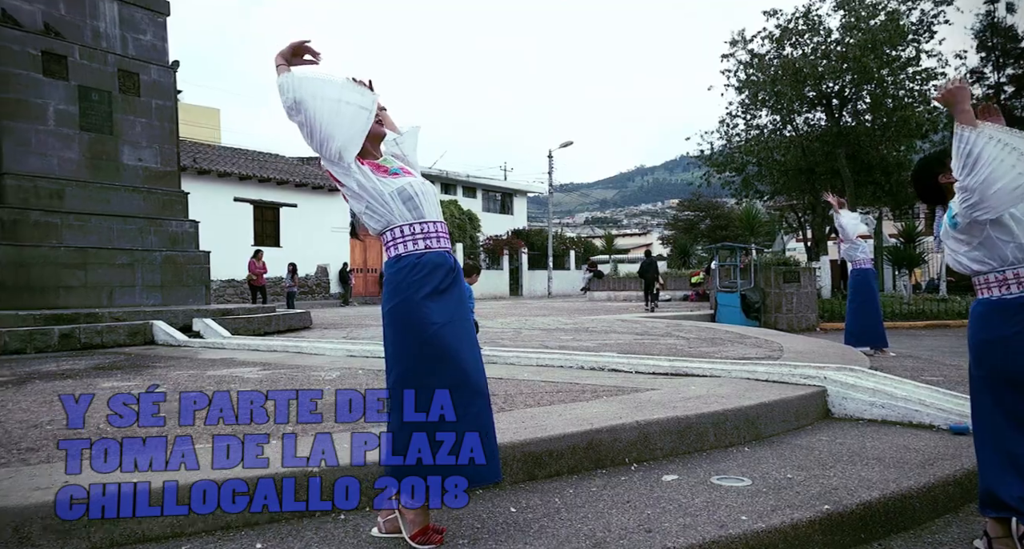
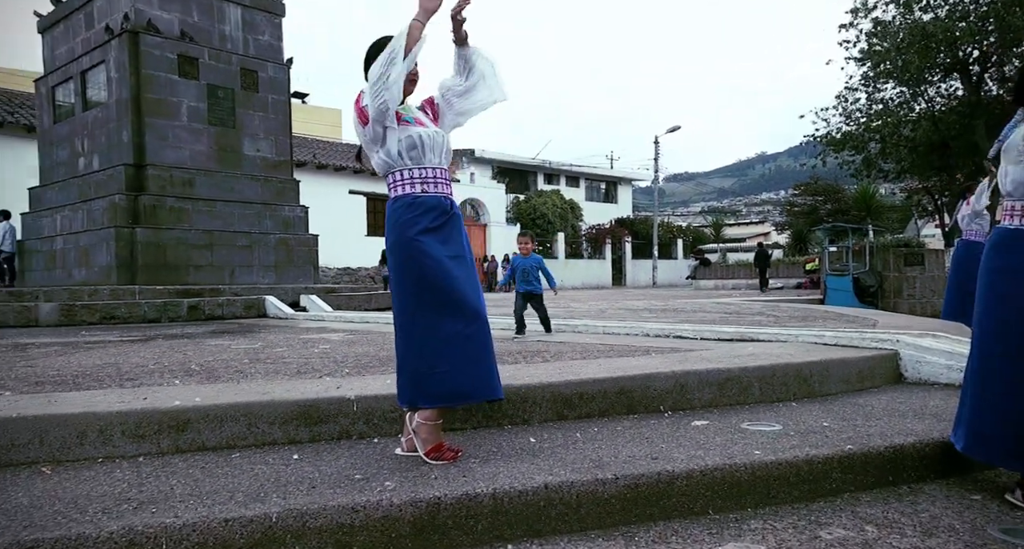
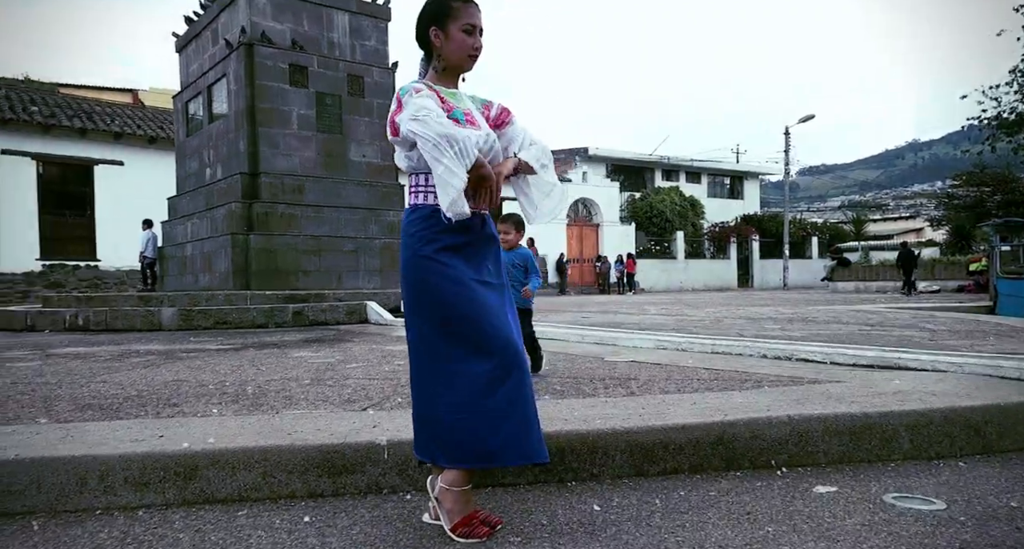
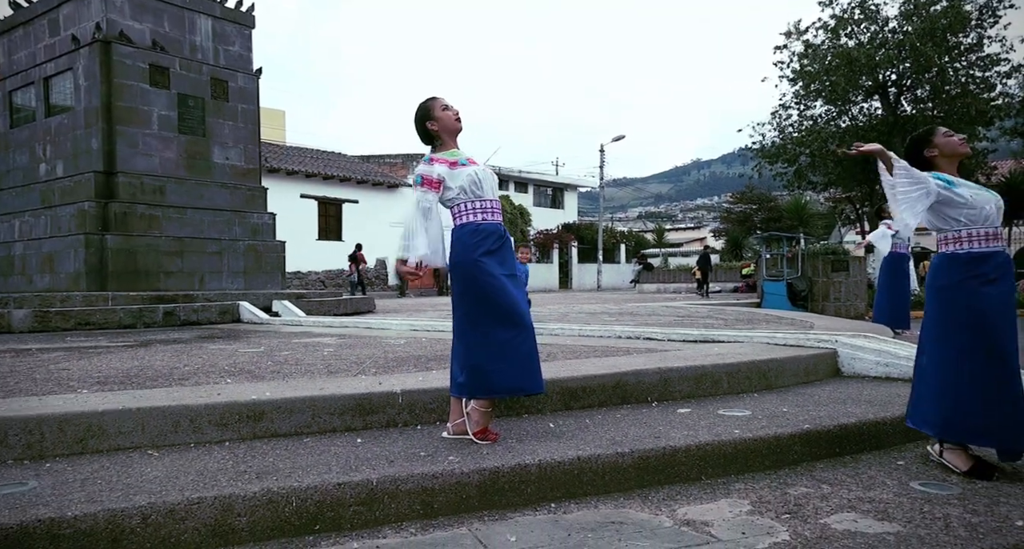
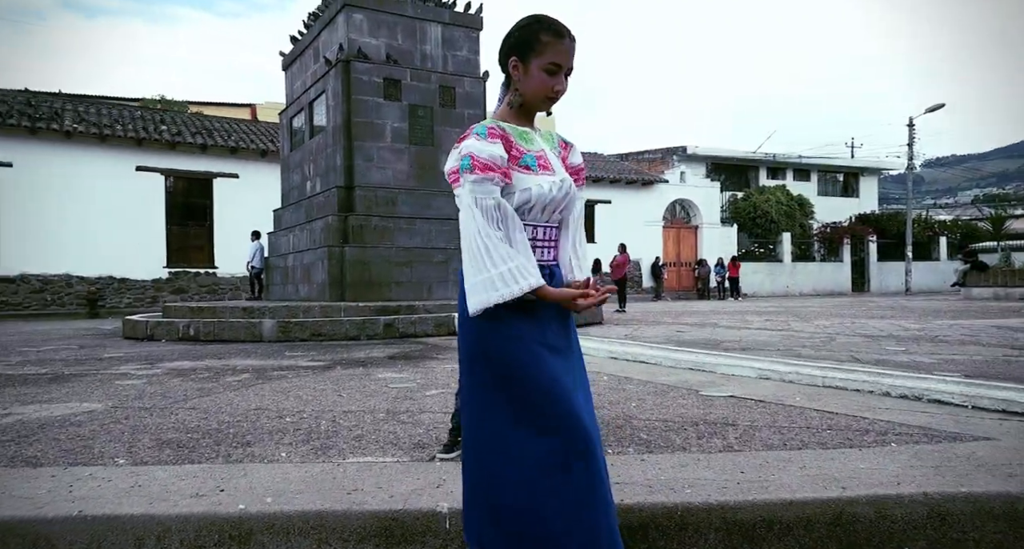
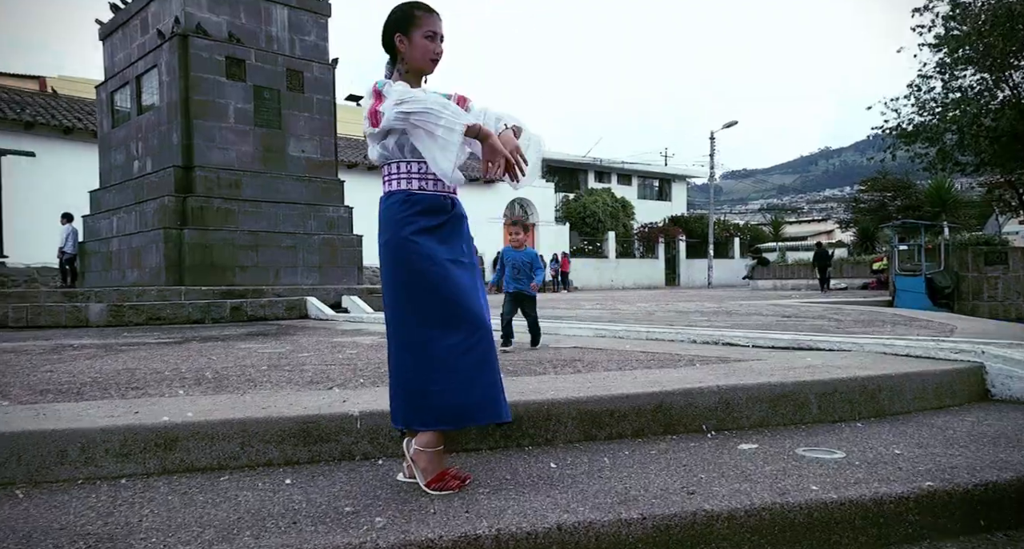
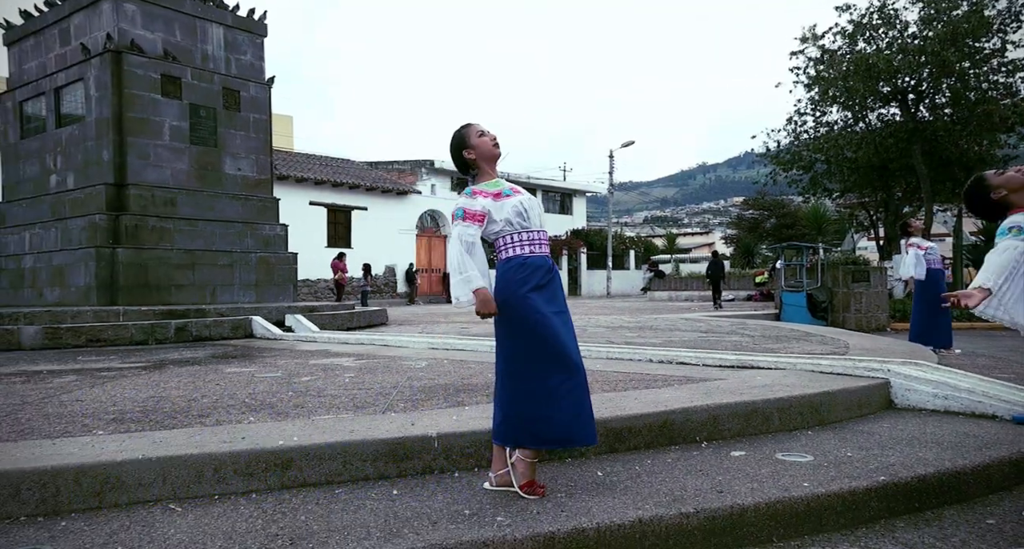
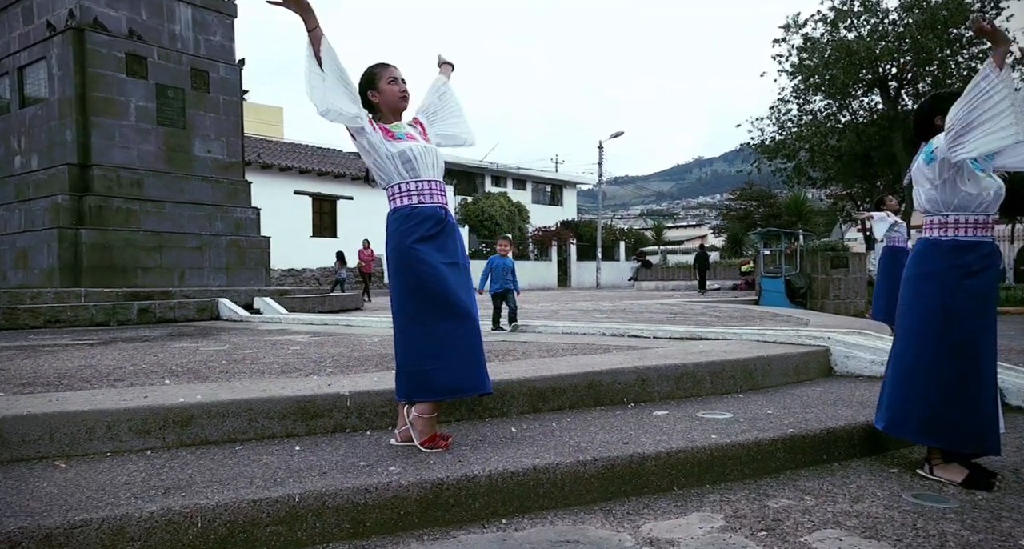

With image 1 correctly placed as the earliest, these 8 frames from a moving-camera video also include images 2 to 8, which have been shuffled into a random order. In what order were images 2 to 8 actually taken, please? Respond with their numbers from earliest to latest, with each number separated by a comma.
7, 4, 8, 2, 6, 3, 5
